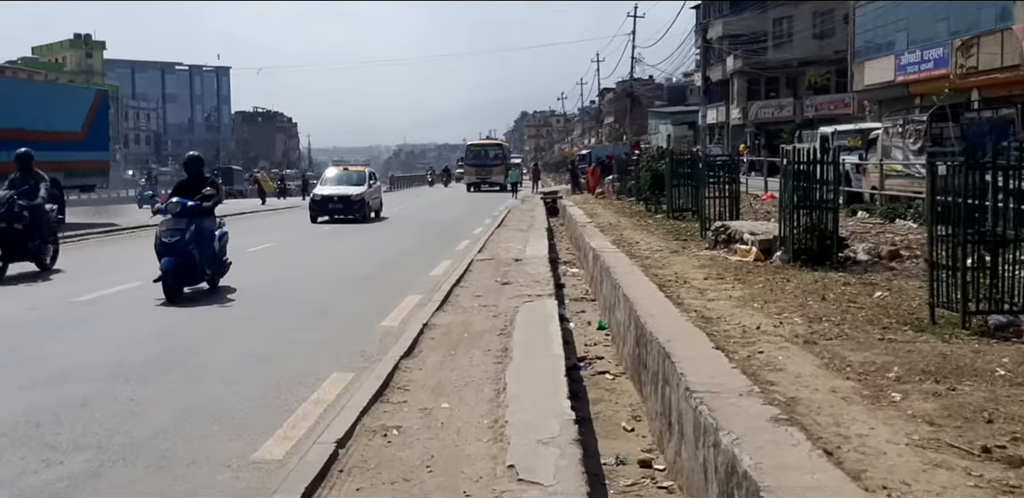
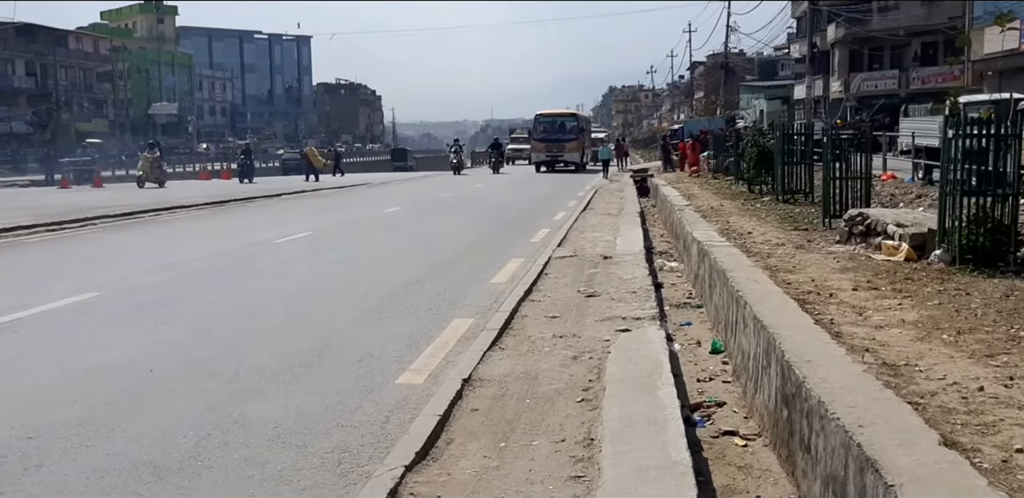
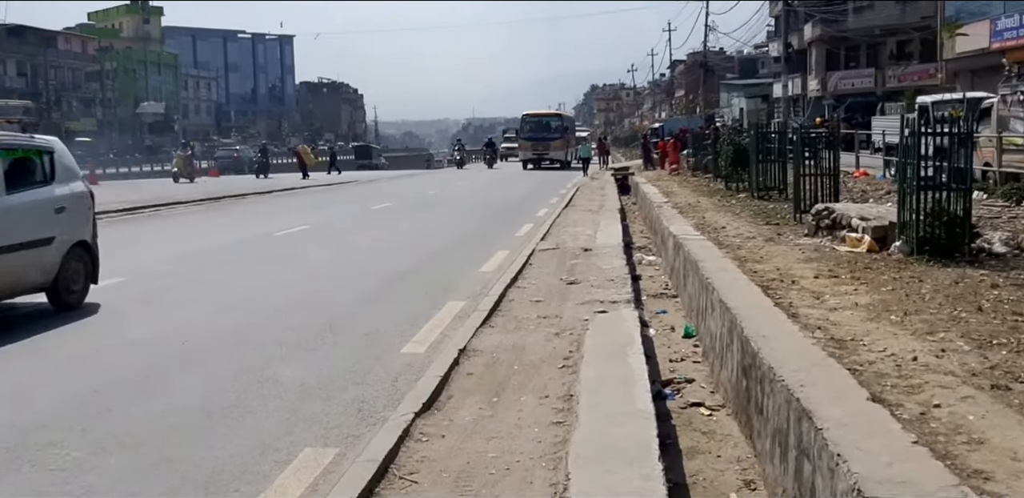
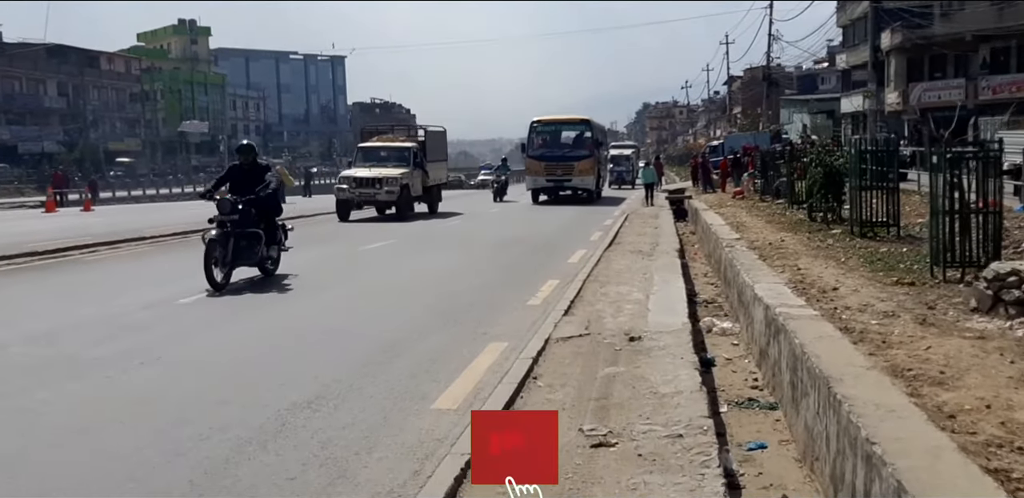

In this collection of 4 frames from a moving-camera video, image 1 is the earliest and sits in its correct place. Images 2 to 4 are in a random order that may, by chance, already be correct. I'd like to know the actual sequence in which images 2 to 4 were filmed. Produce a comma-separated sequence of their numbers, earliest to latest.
3, 2, 4
